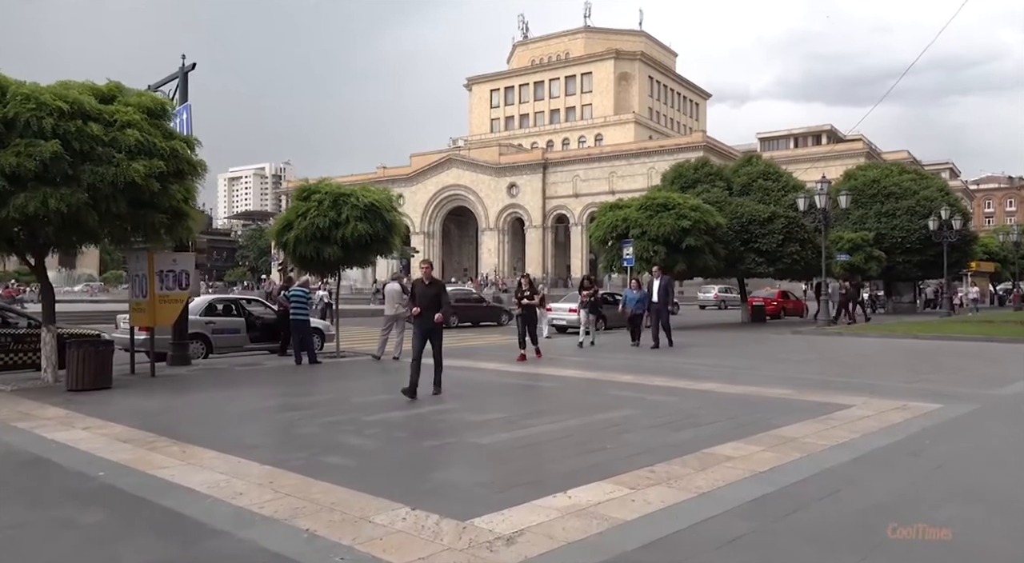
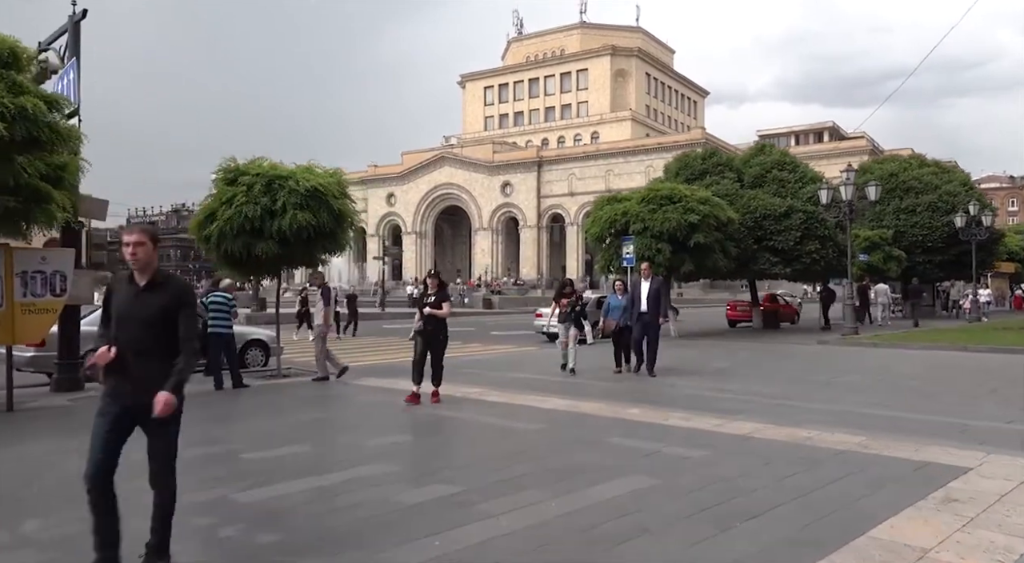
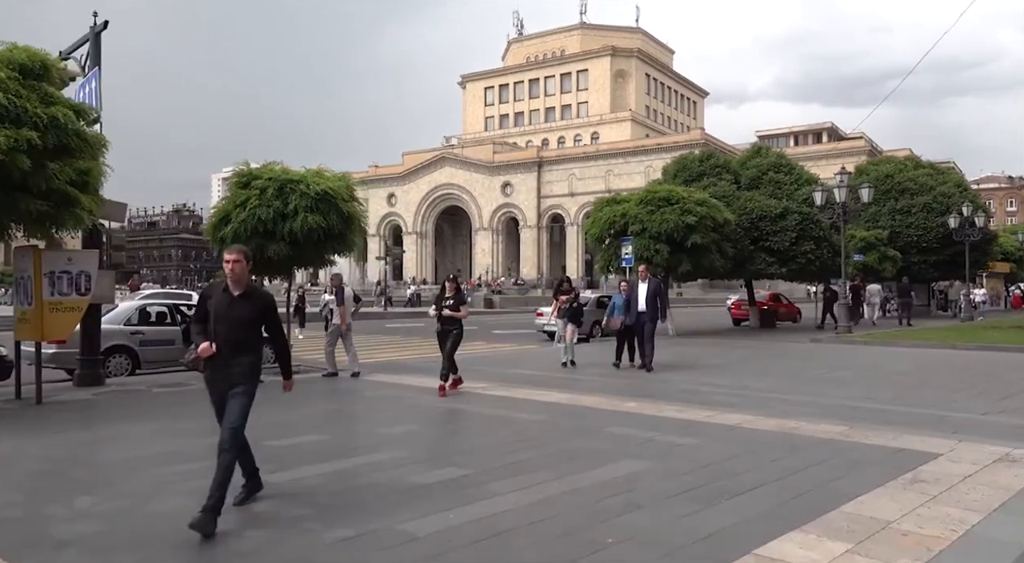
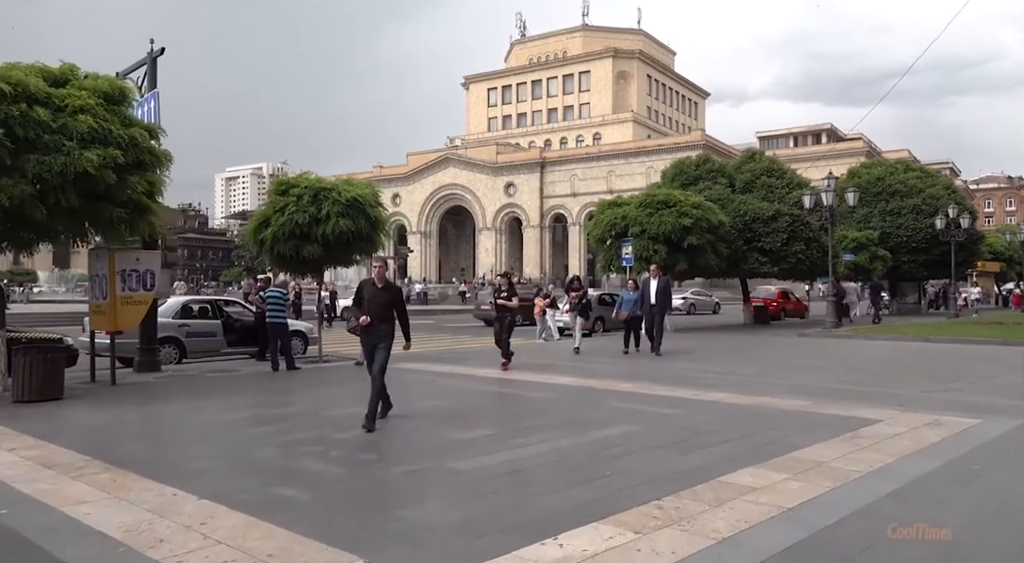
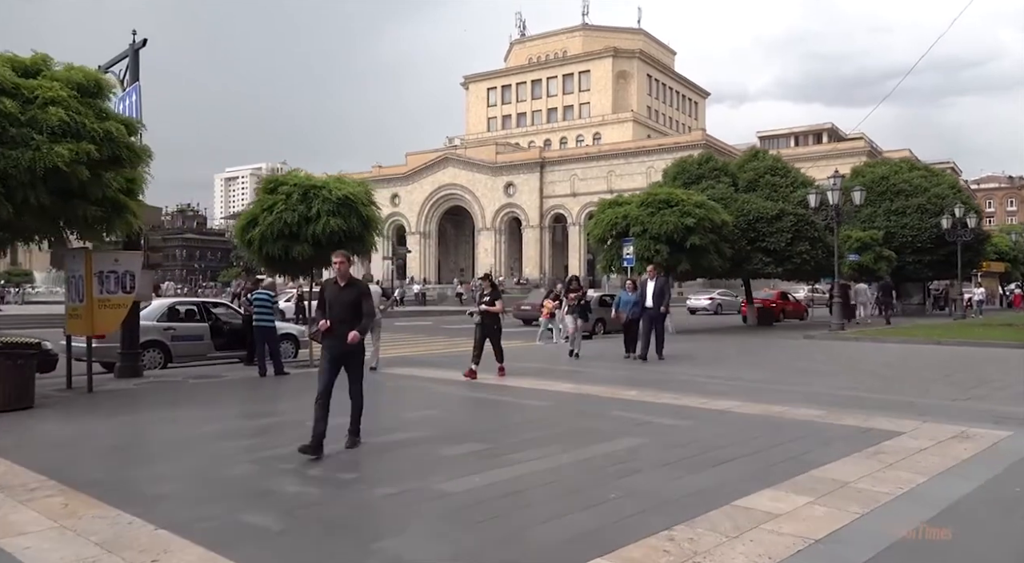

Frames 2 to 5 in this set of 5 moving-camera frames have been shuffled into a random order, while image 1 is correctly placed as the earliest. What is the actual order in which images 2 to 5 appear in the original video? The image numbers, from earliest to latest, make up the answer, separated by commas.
4, 5, 3, 2
